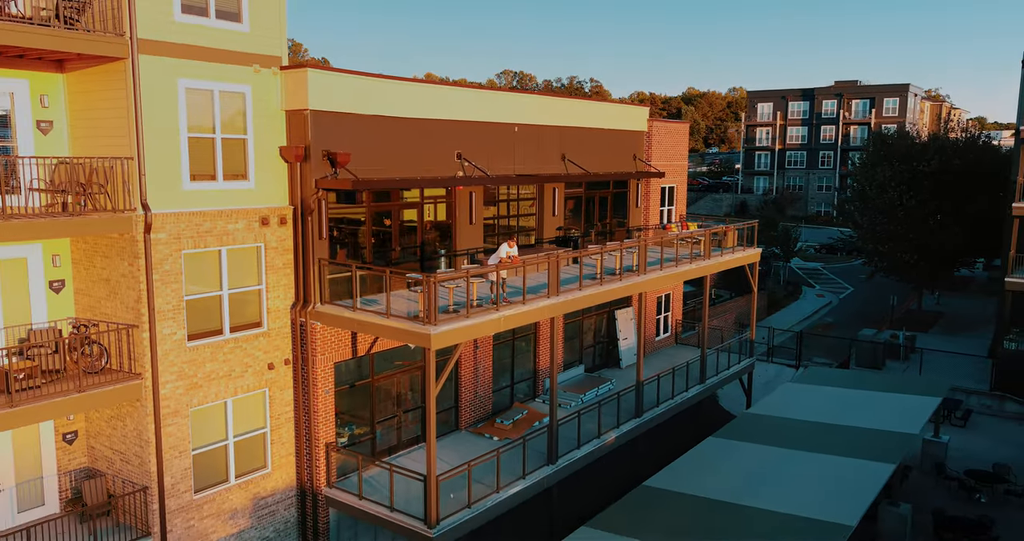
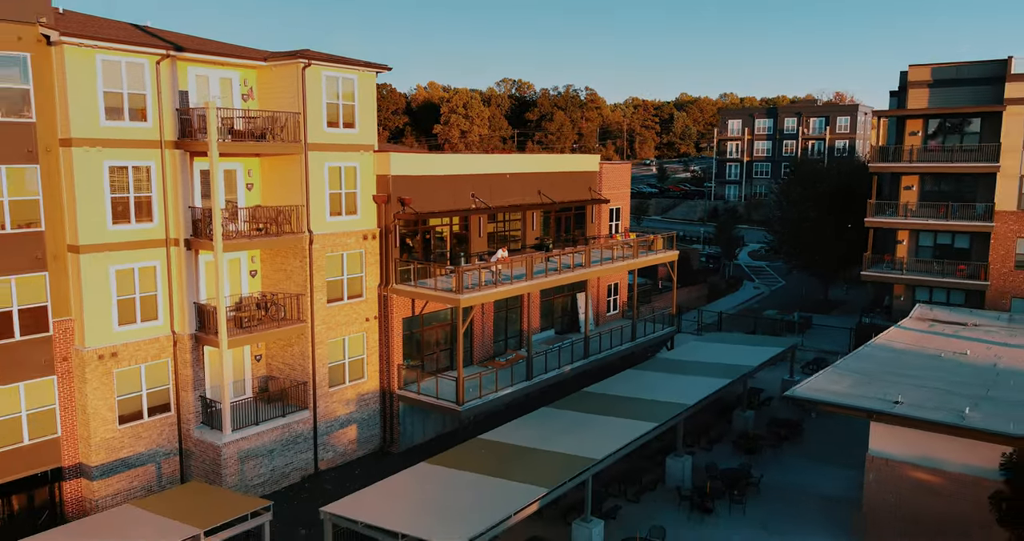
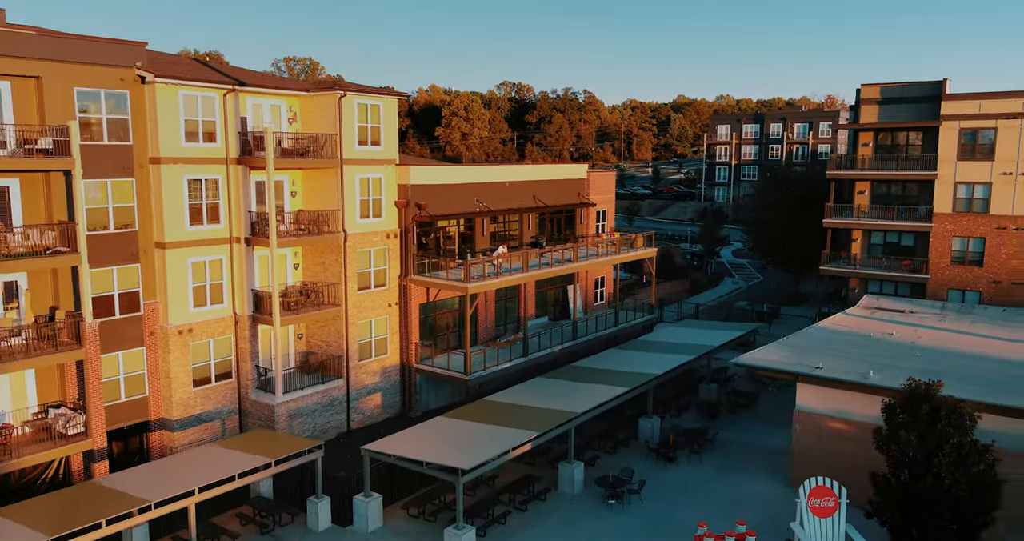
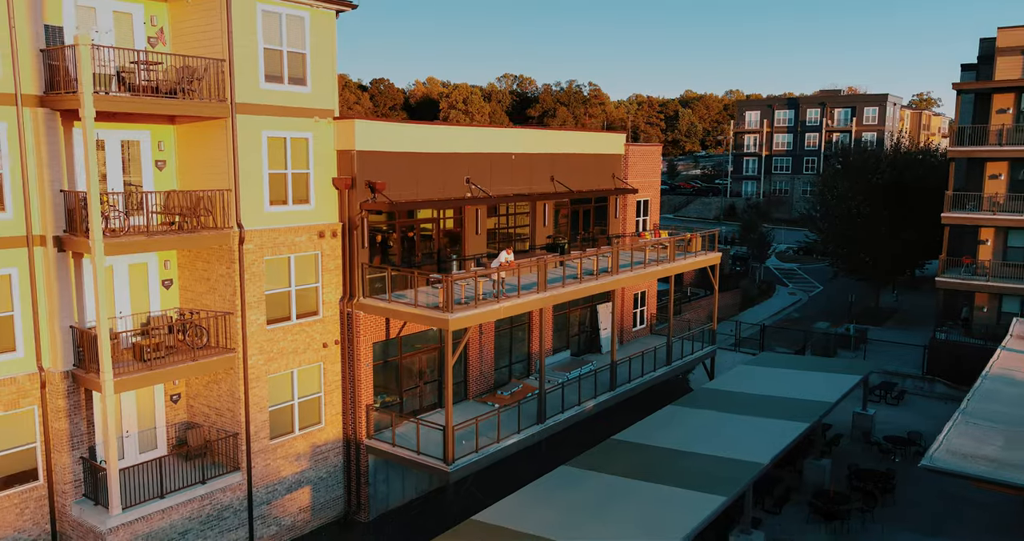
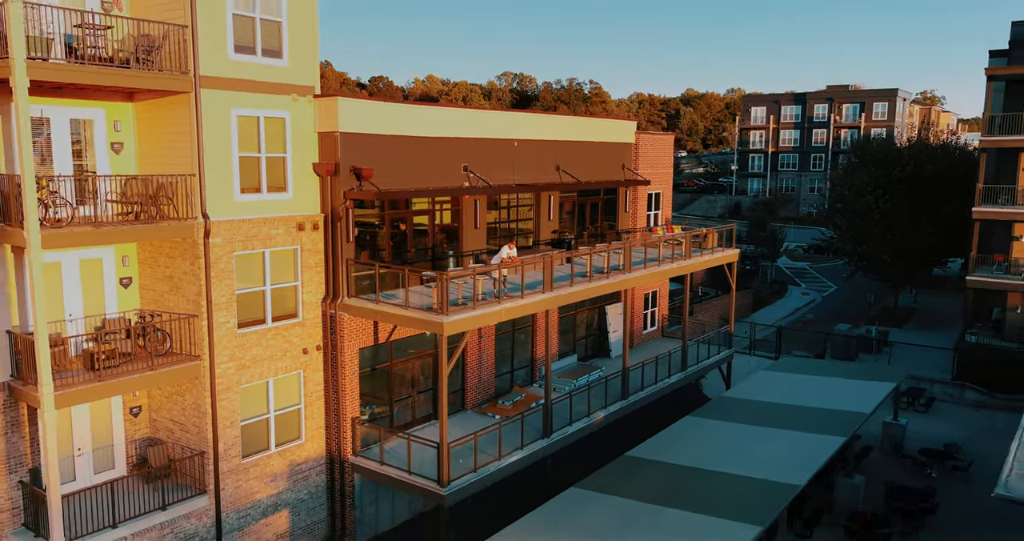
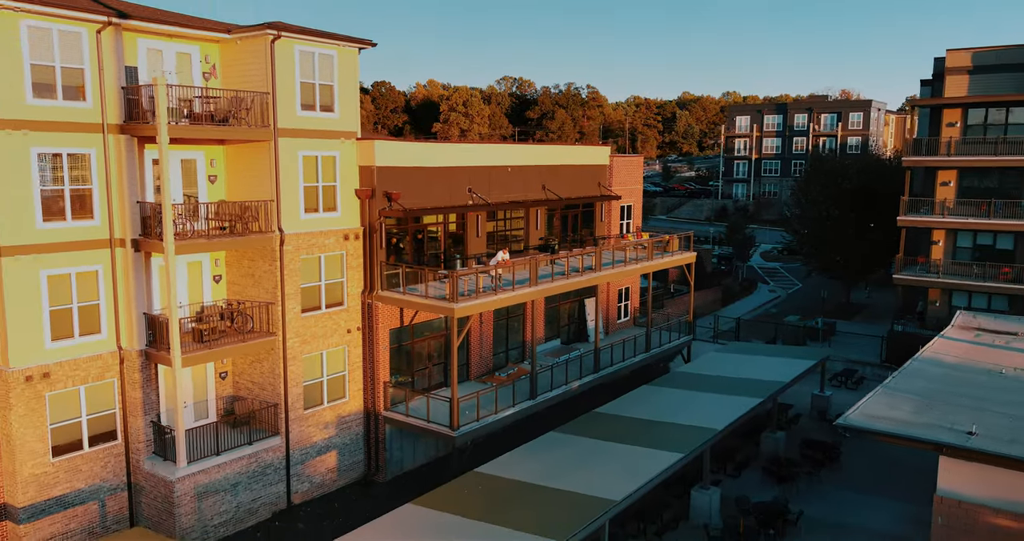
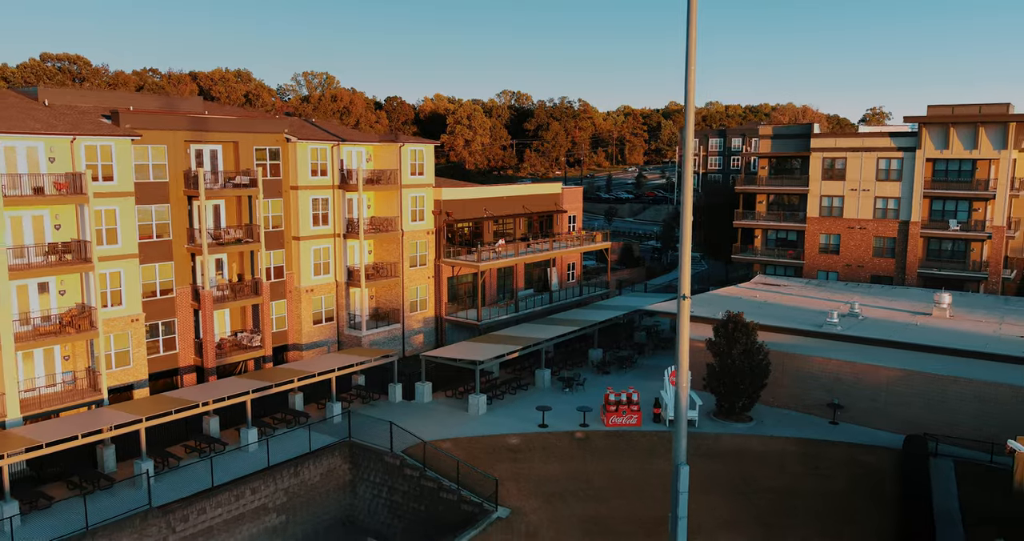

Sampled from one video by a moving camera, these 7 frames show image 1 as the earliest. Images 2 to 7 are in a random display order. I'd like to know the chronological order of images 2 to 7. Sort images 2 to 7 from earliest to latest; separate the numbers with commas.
5, 4, 6, 2, 3, 7
